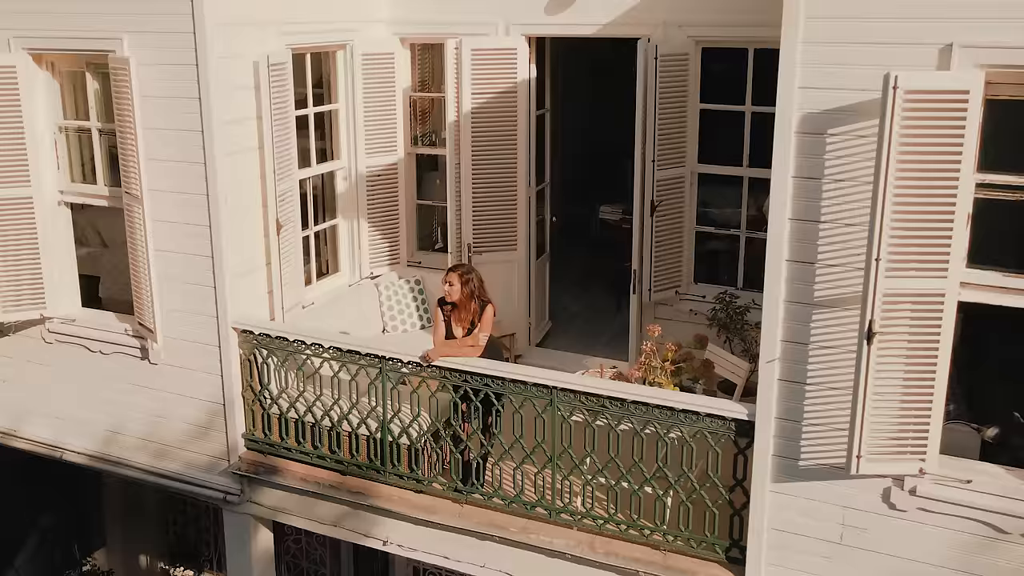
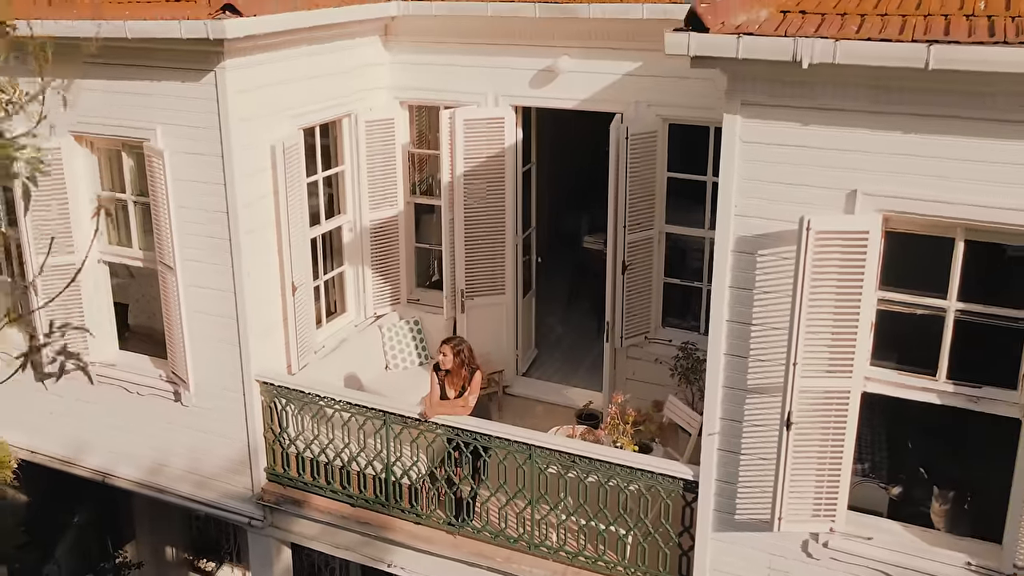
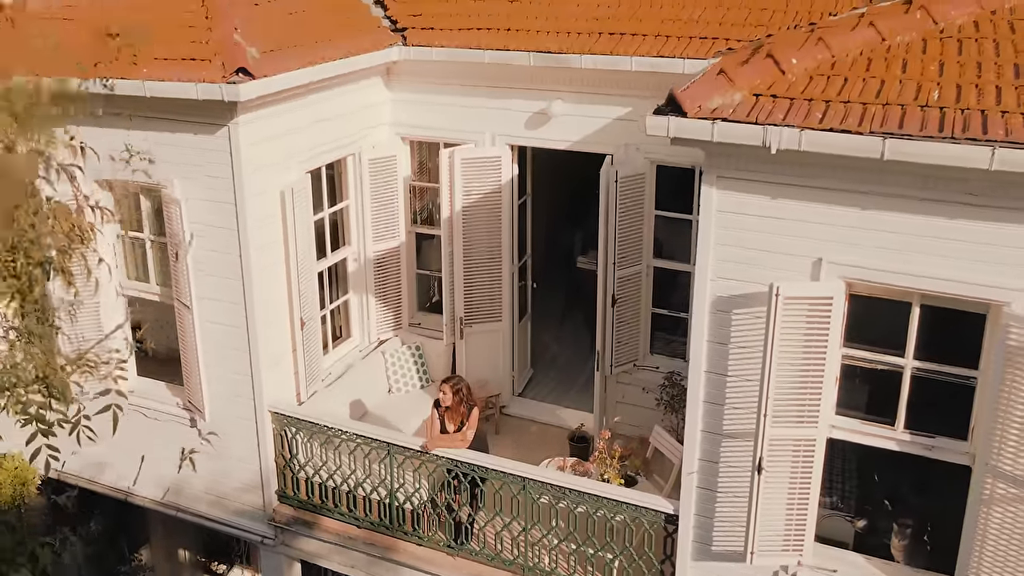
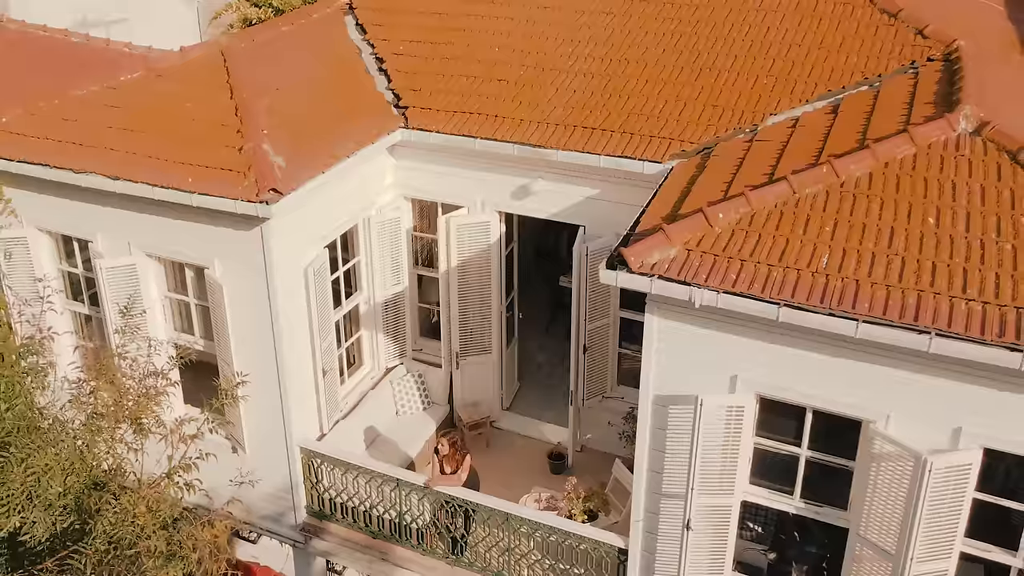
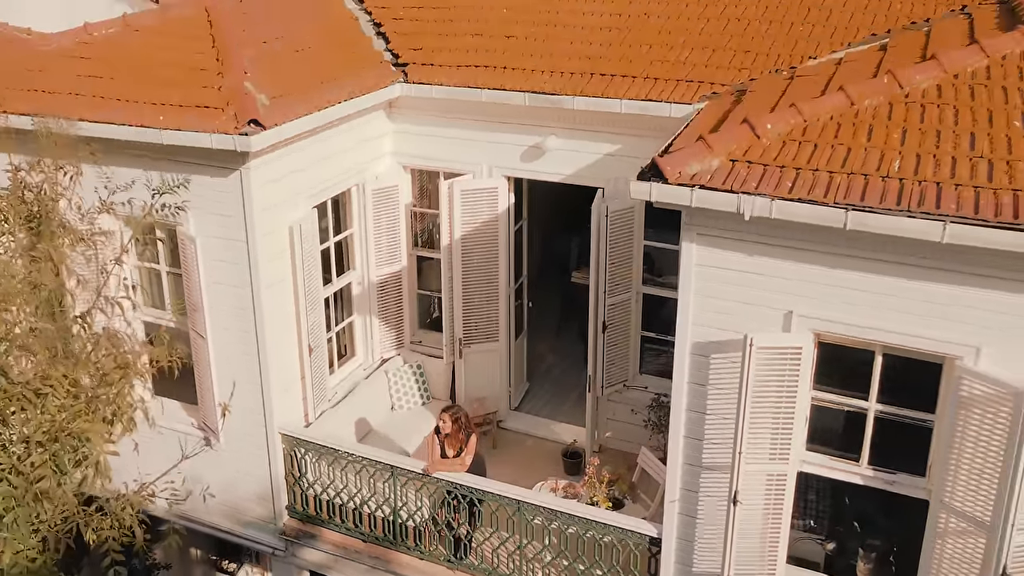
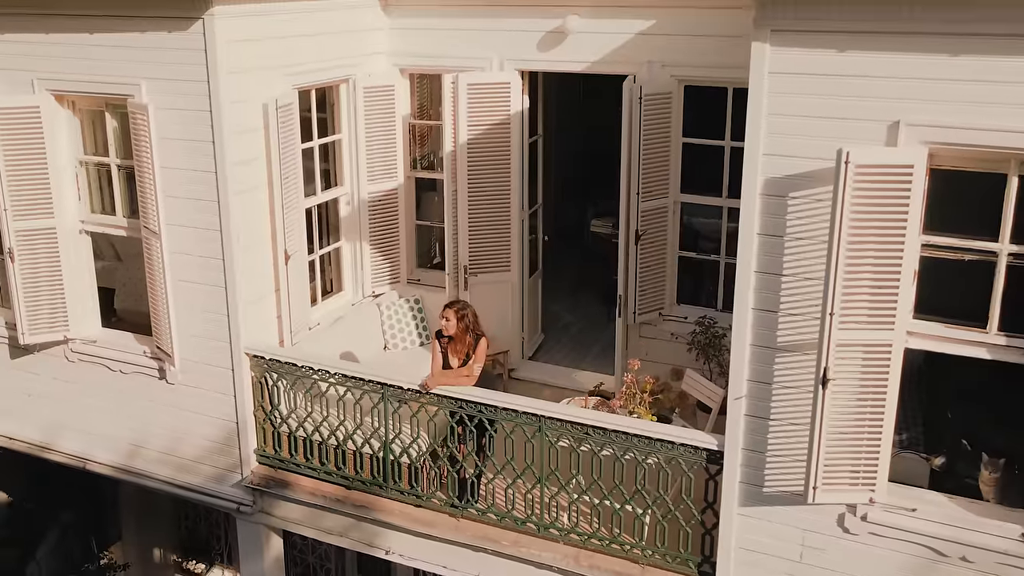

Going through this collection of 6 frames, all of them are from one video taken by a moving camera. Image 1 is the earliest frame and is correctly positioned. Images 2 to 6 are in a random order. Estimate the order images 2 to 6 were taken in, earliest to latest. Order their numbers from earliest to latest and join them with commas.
6, 2, 3, 5, 4
